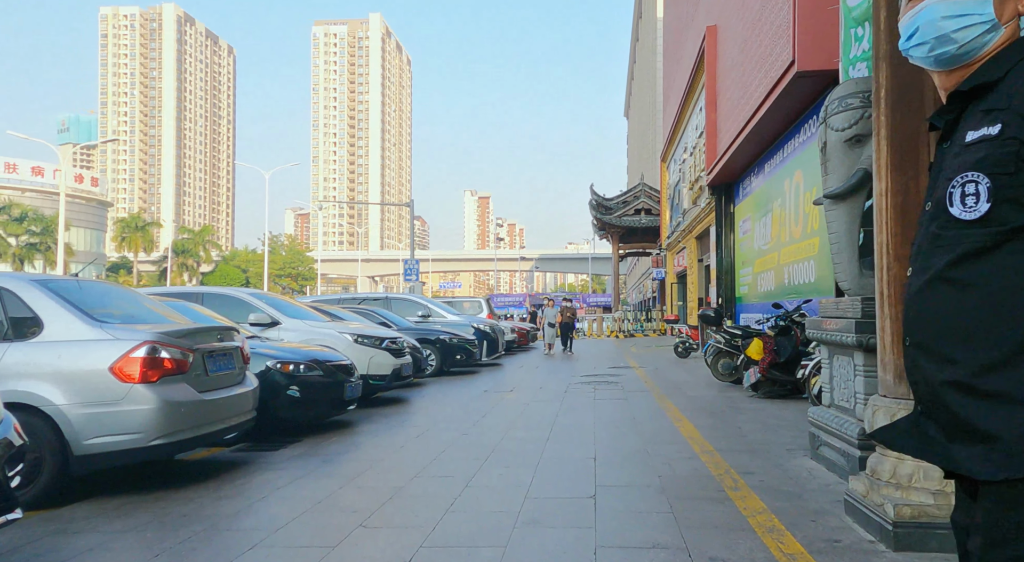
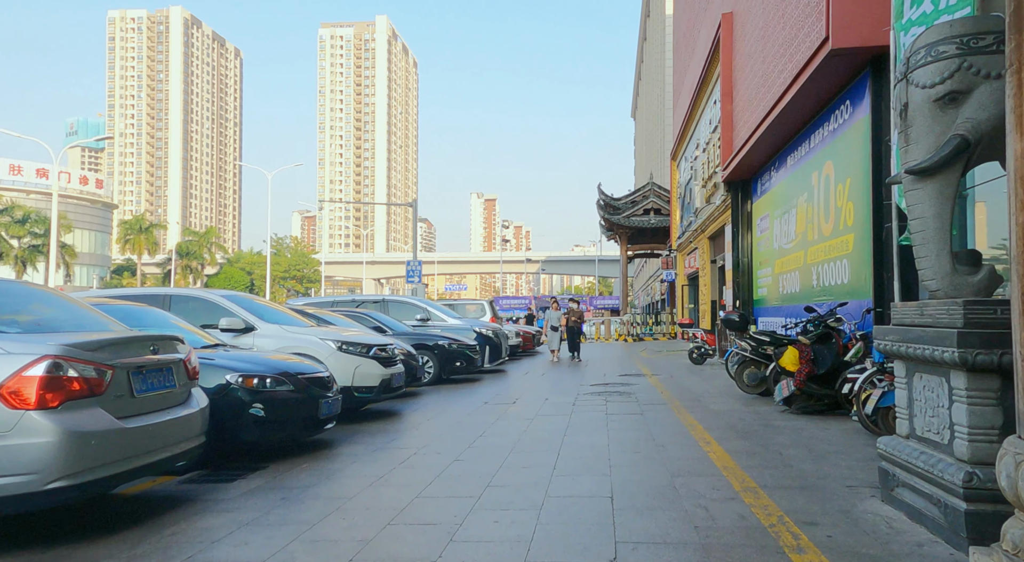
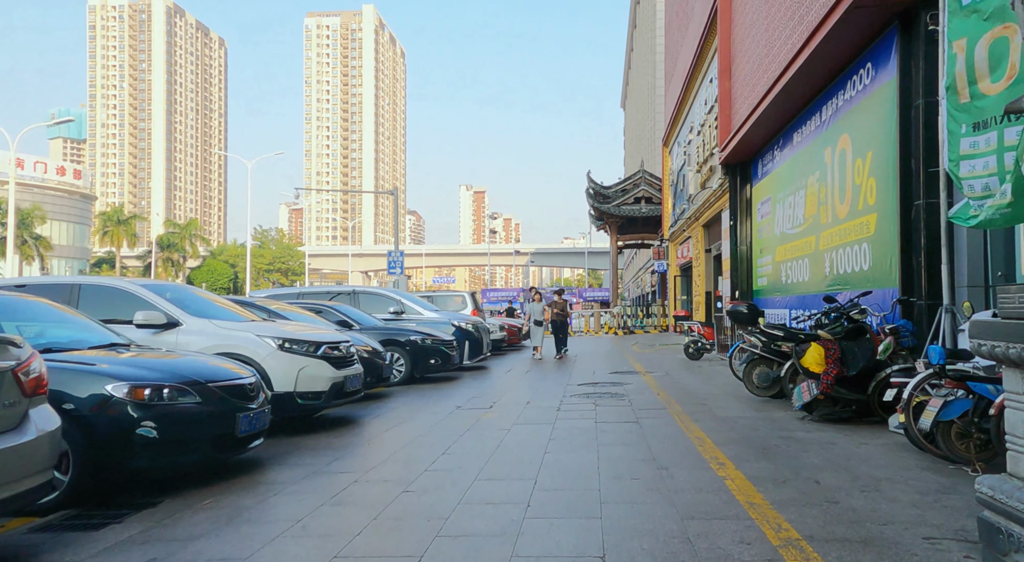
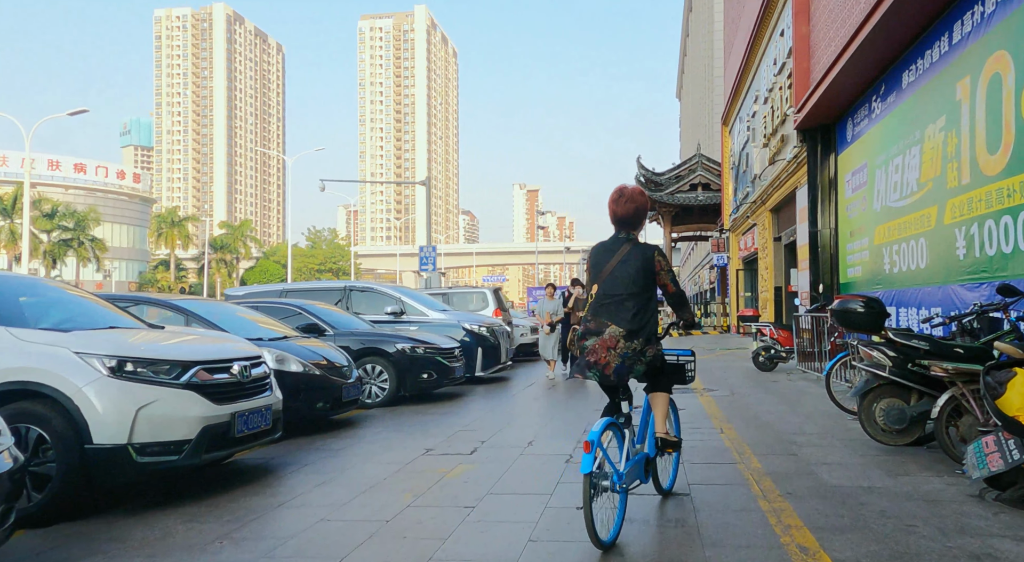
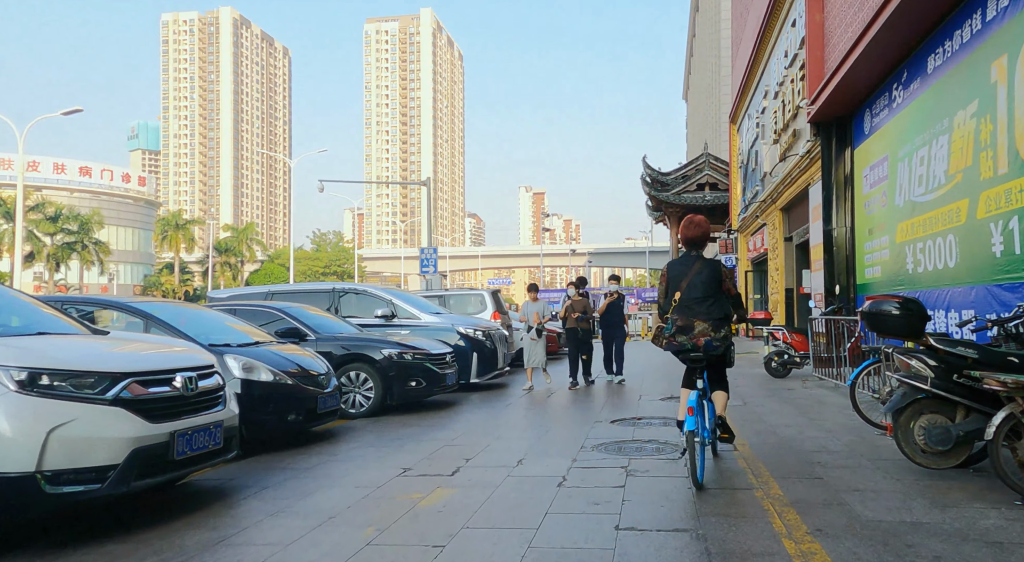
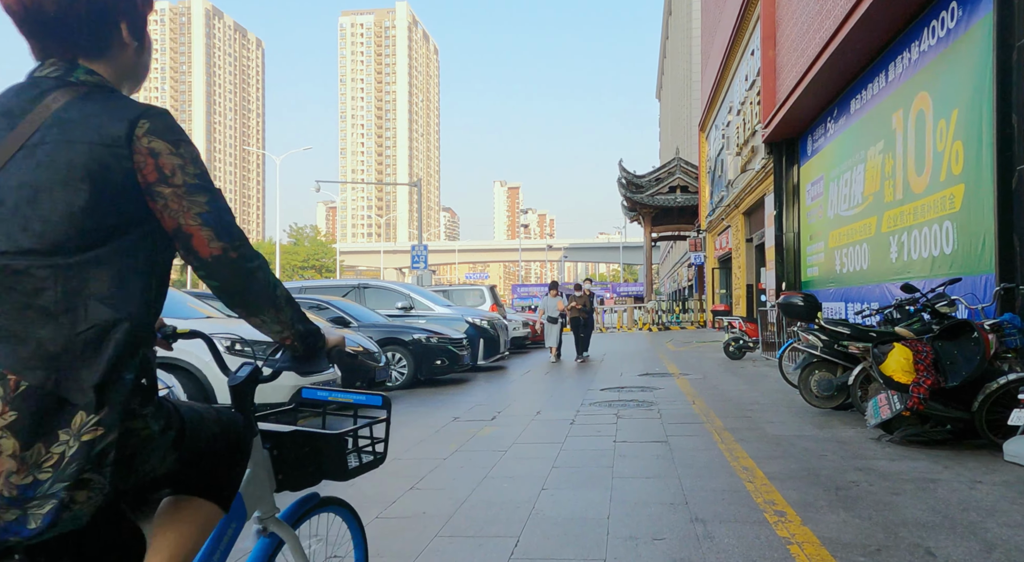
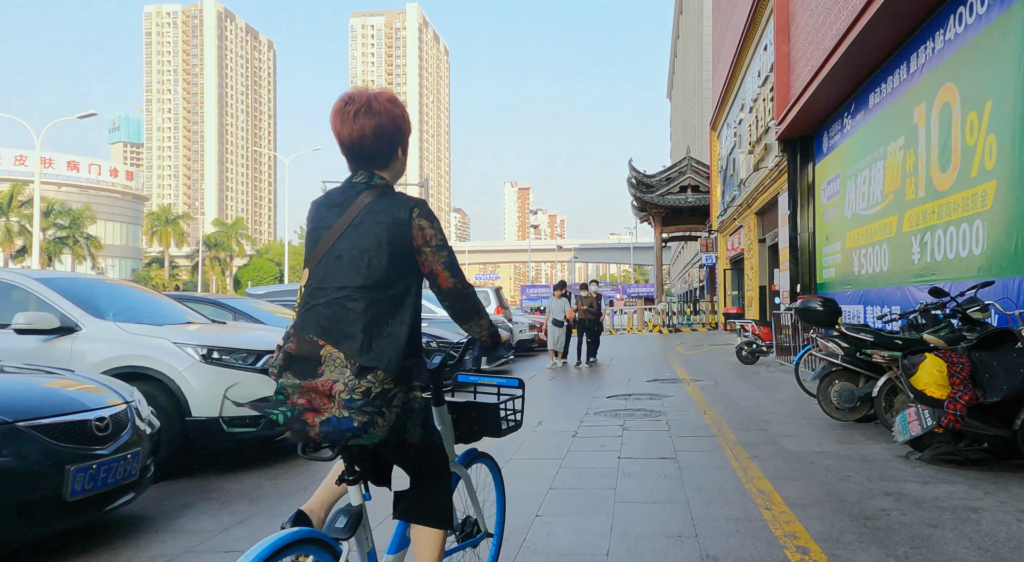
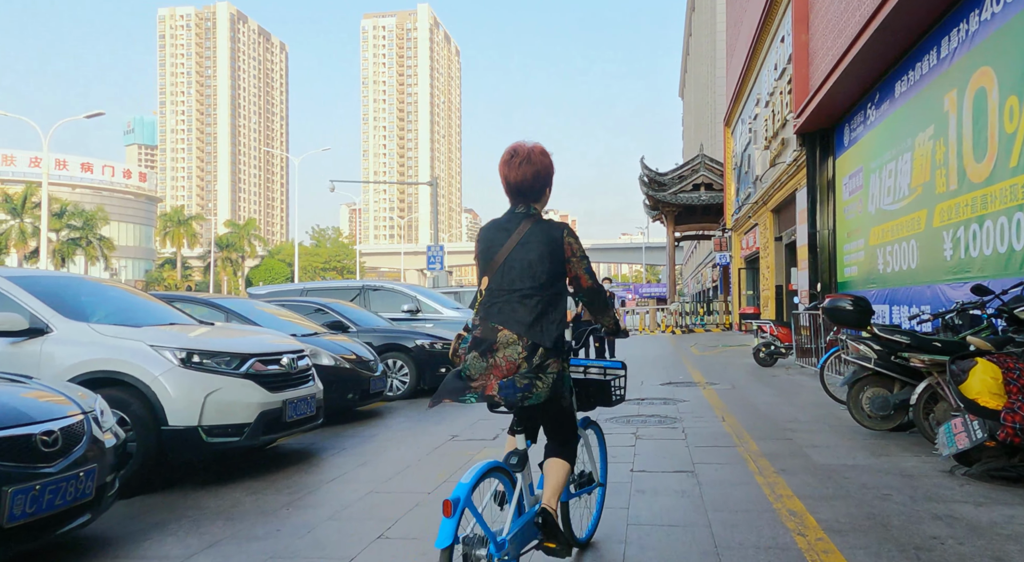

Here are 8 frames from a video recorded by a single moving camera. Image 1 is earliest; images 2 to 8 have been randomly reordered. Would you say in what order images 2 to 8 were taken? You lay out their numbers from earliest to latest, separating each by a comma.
2, 3, 6, 7, 8, 4, 5
